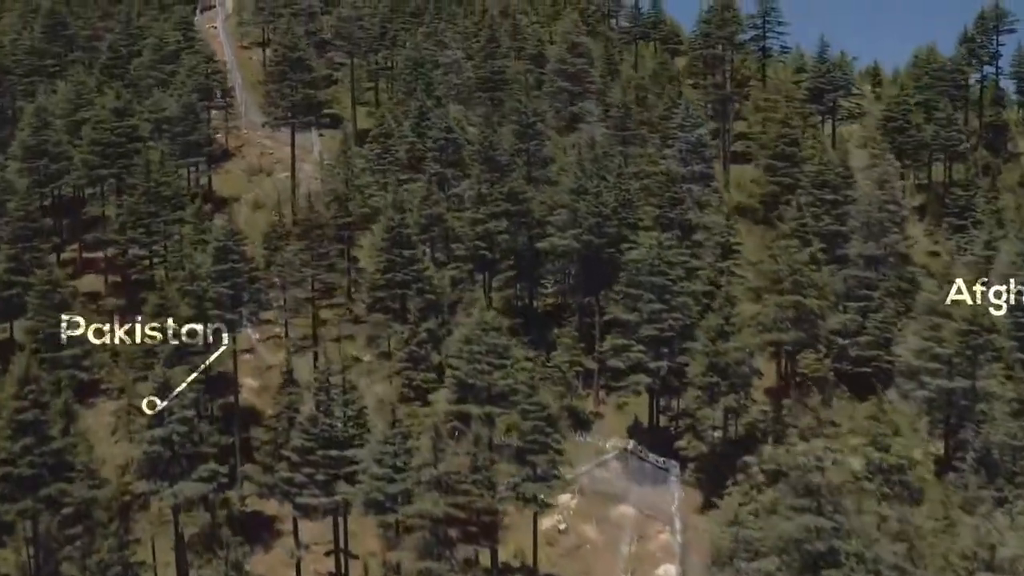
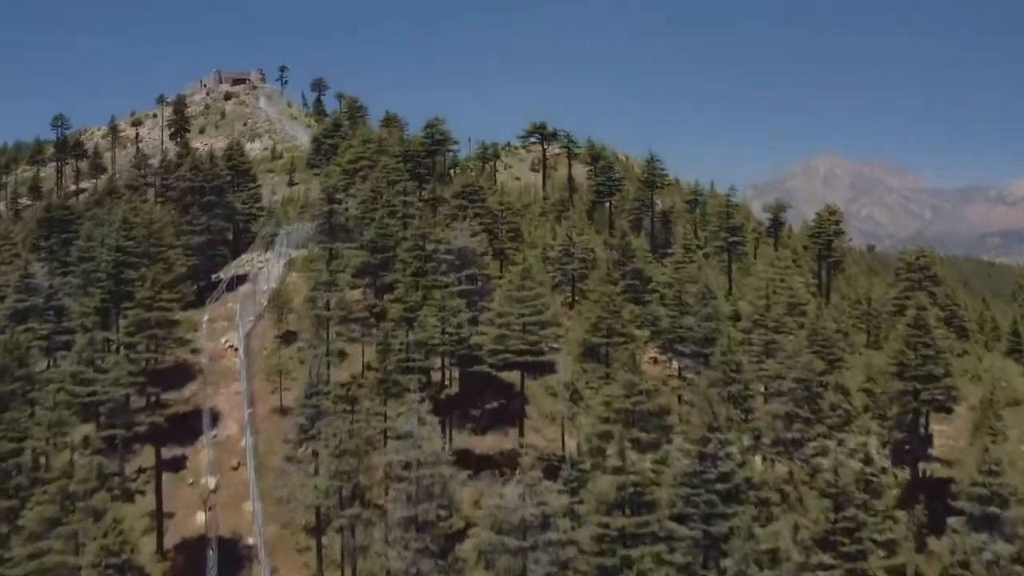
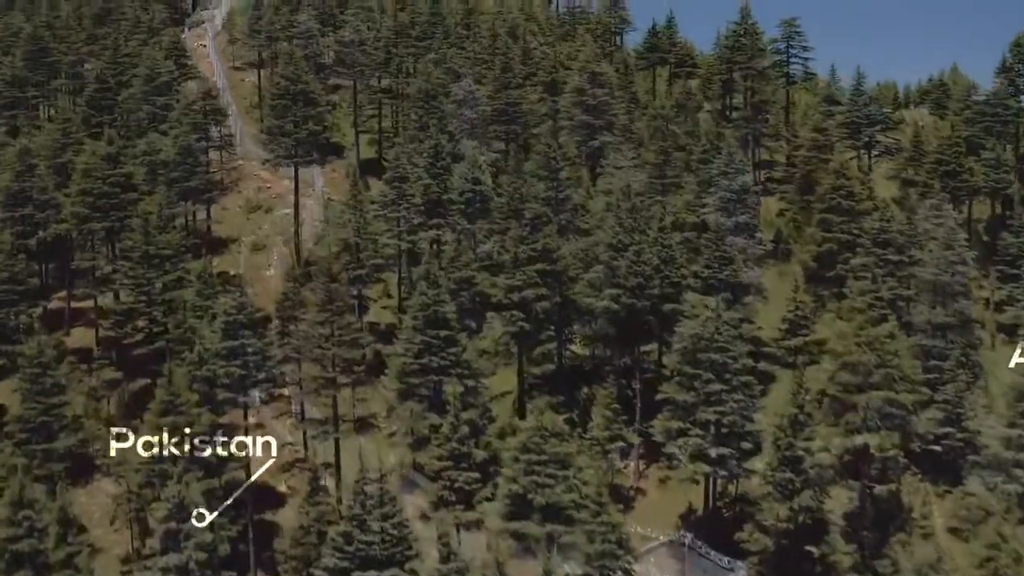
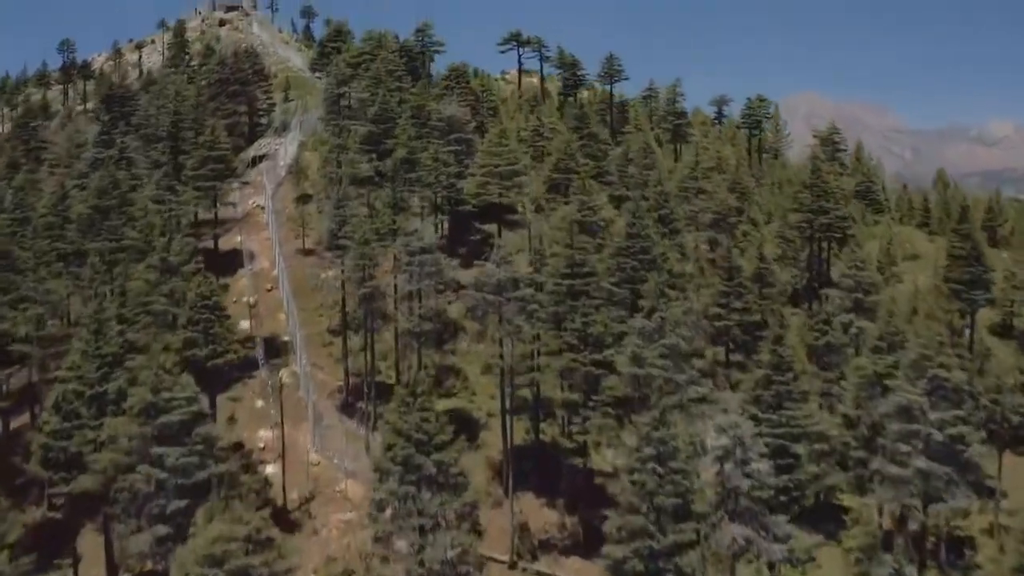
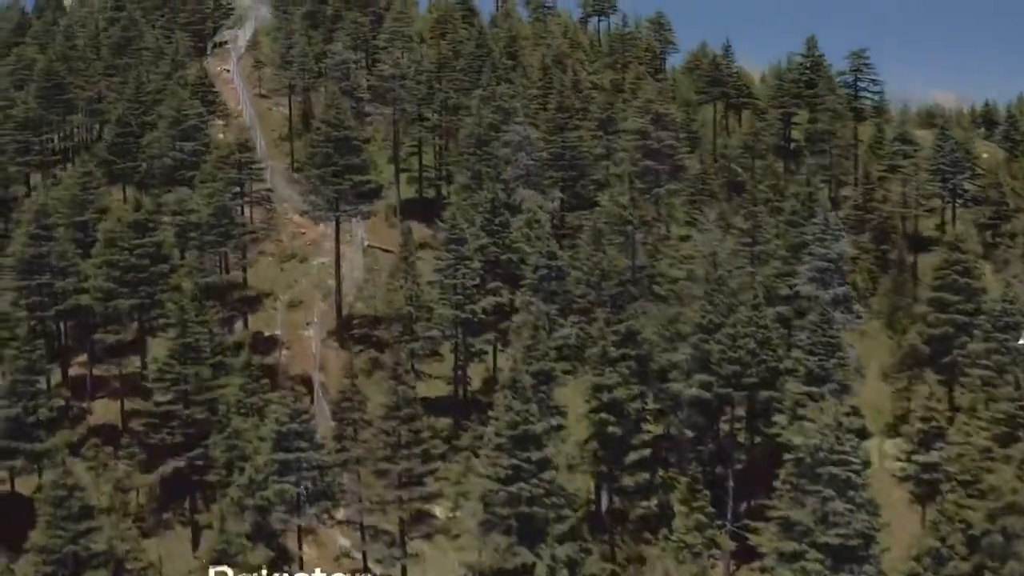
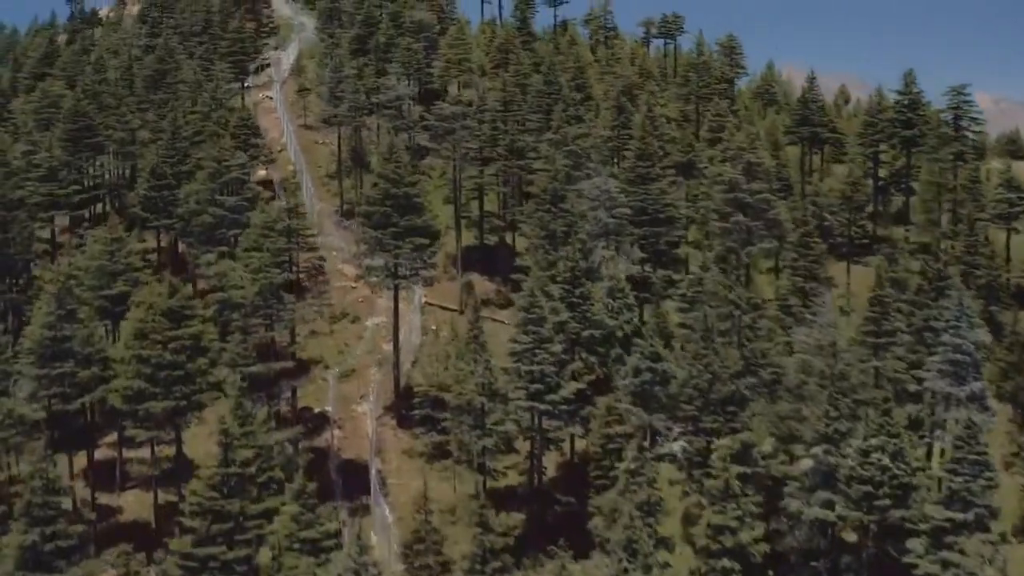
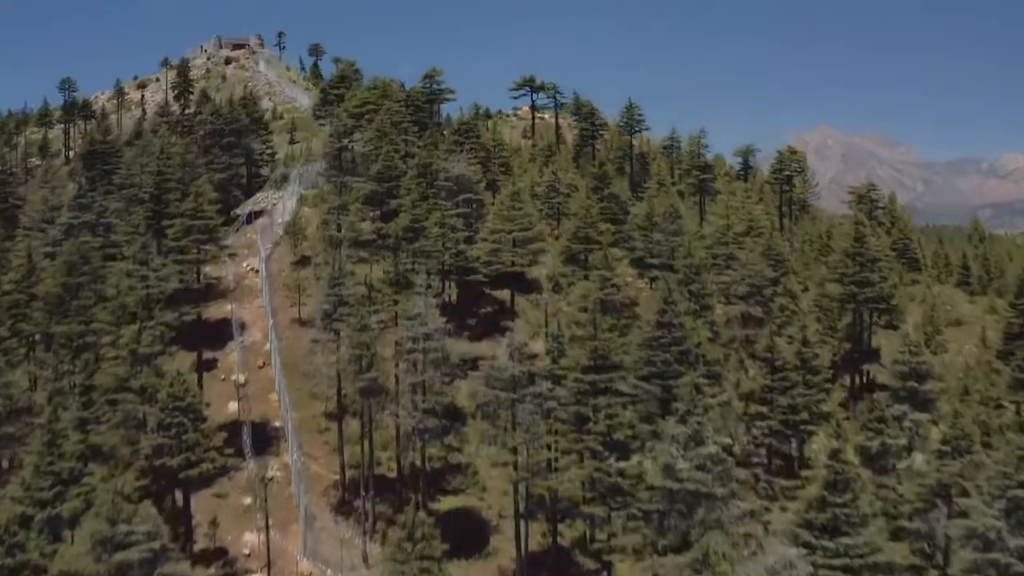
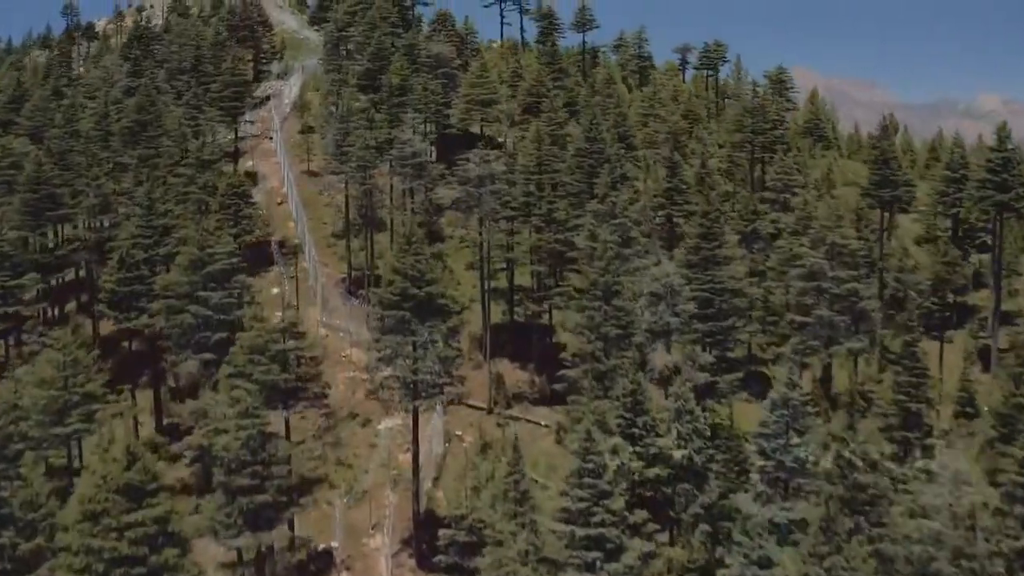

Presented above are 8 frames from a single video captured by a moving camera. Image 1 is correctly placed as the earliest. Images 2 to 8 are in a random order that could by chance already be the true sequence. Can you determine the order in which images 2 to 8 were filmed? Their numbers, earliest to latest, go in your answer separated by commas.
3, 5, 6, 8, 4, 7, 2
